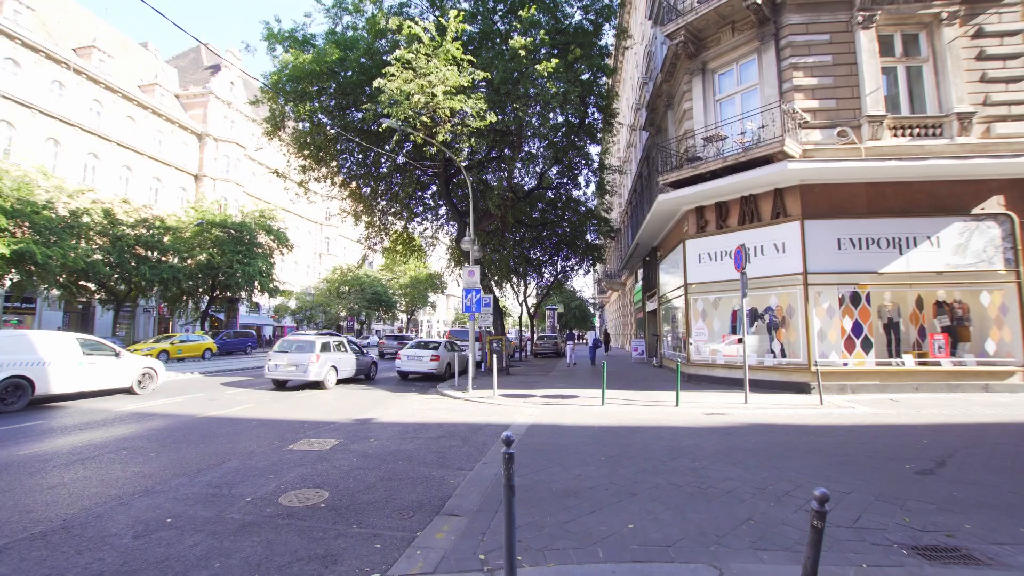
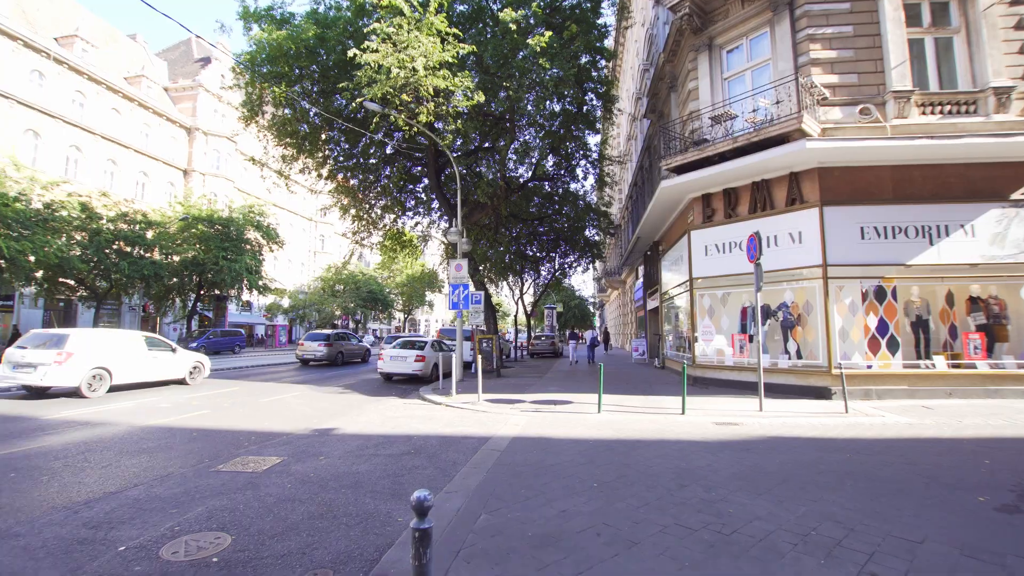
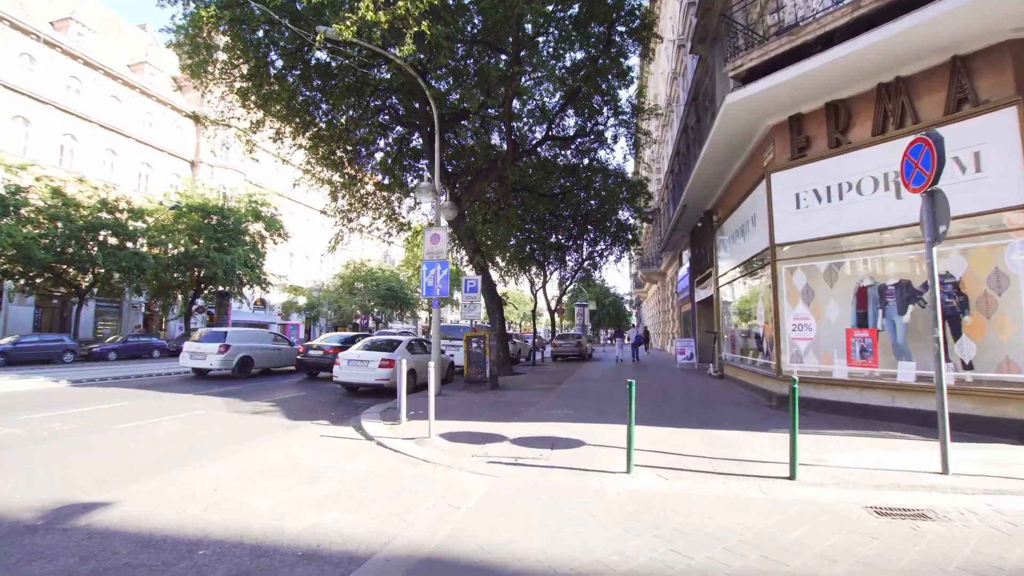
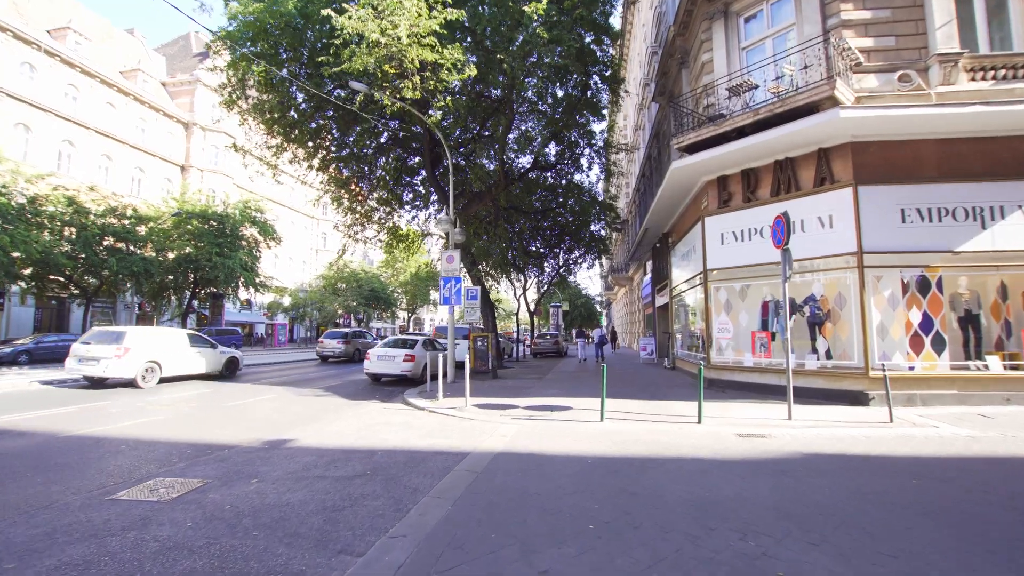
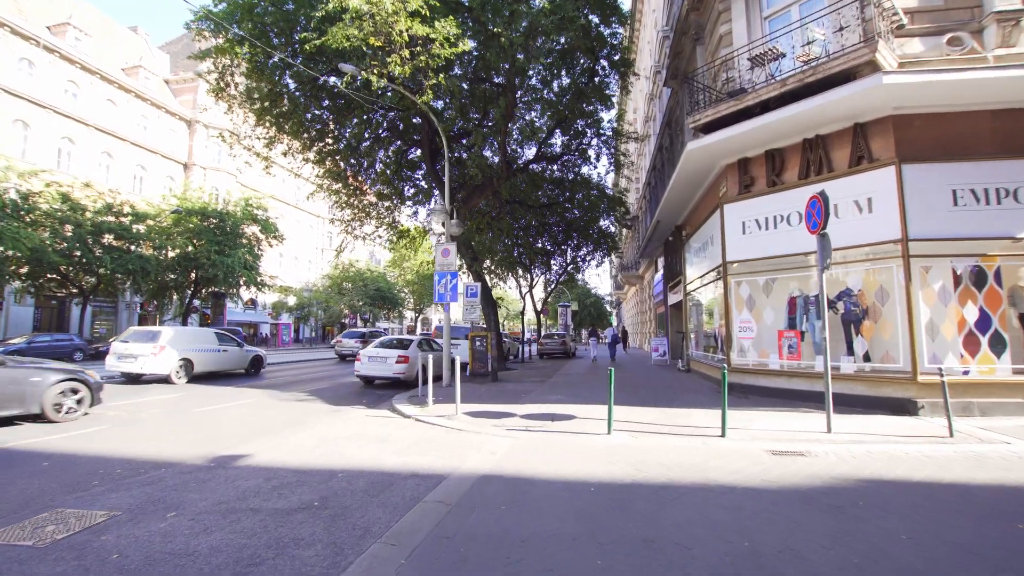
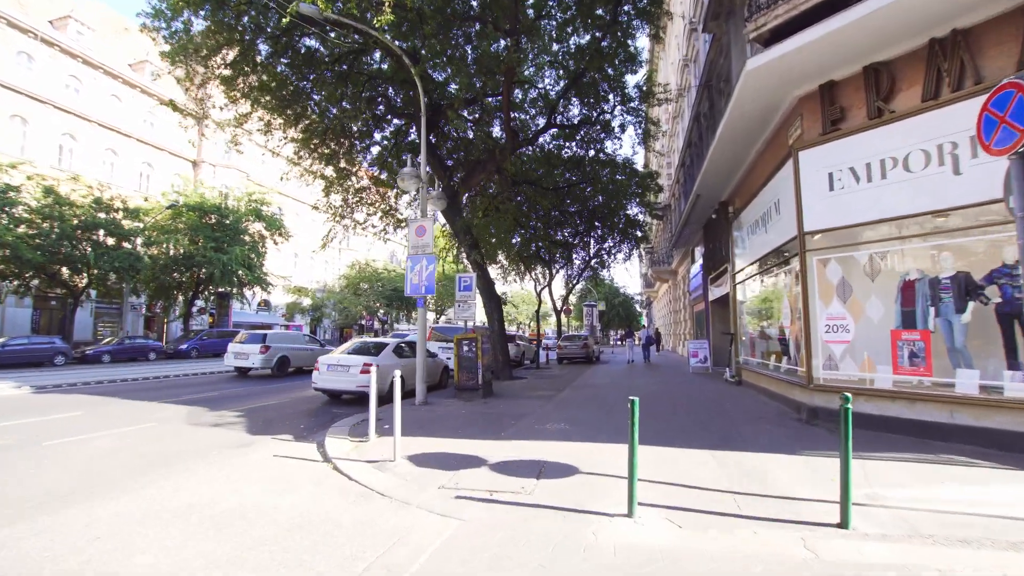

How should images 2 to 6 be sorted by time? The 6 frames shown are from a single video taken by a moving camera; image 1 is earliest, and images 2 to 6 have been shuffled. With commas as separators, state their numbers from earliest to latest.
2, 4, 5, 3, 6
